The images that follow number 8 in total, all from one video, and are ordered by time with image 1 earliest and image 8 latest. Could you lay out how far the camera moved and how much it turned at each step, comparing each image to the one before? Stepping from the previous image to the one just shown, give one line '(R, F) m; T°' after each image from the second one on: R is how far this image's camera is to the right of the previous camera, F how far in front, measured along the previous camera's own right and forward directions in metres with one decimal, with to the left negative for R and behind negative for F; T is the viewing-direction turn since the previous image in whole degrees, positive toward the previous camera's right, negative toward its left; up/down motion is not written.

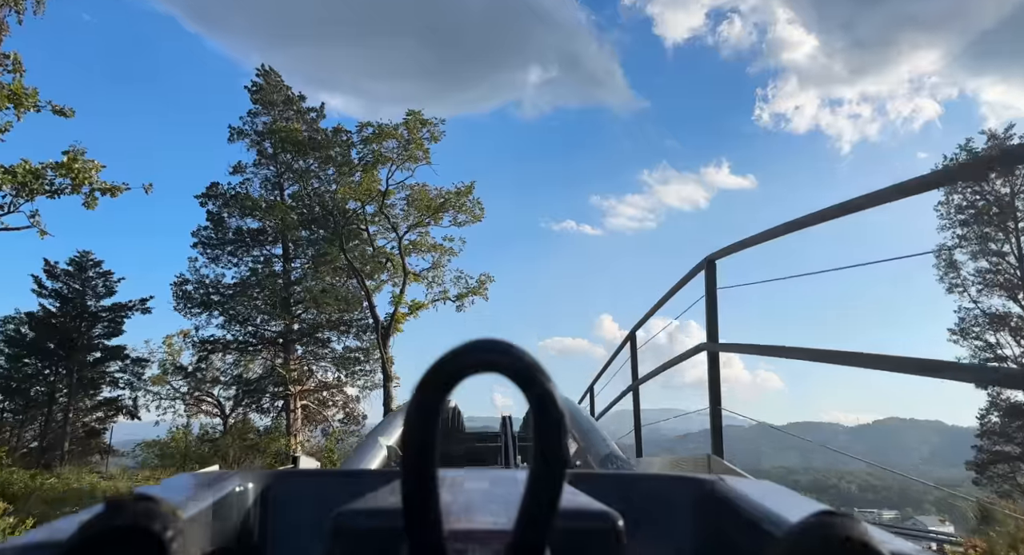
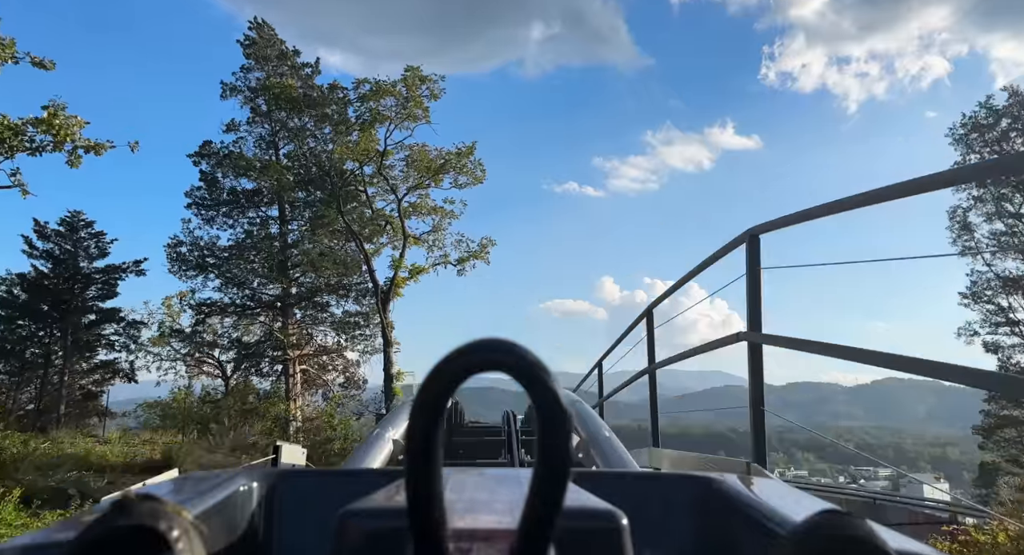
(0.0, +0.4) m; 0°
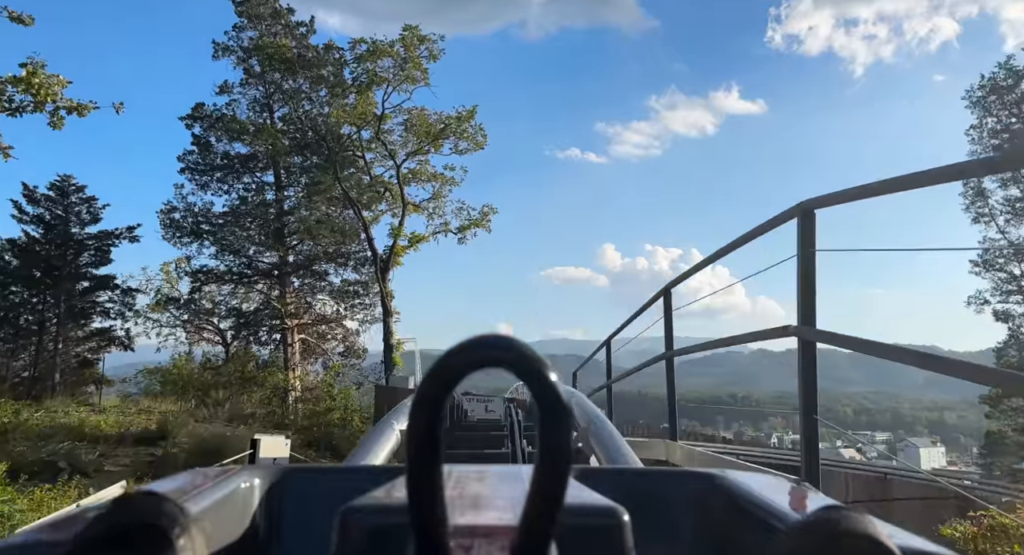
(0.0, +0.3) m; 0°
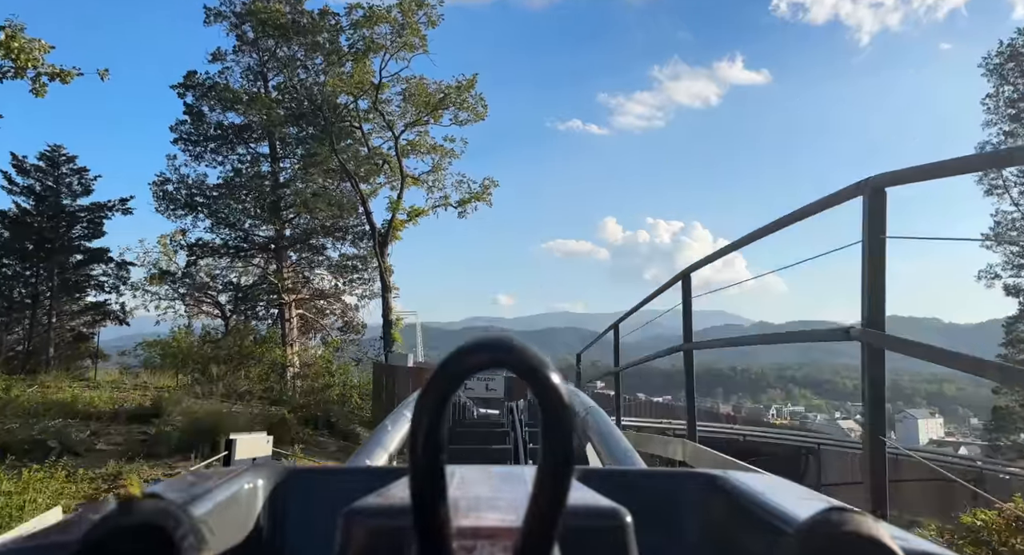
(0.0, +0.3) m; 0°
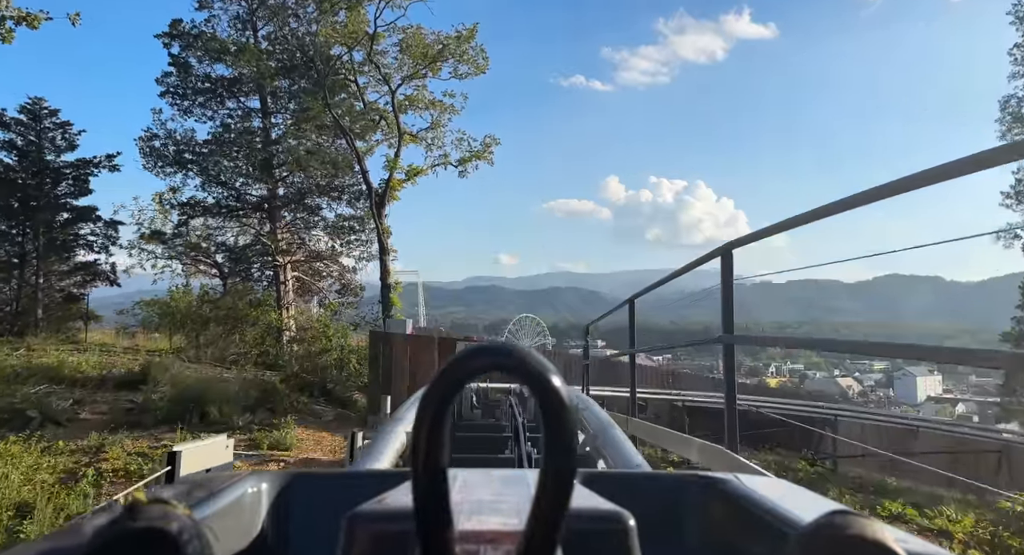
(0.0, +0.4) m; 0°
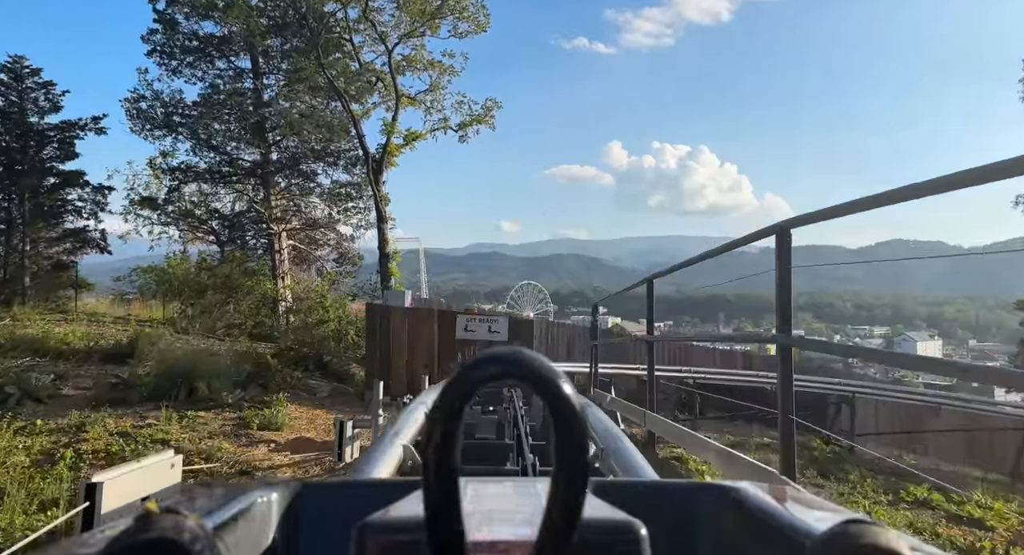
(0.0, +0.4) m; 0°
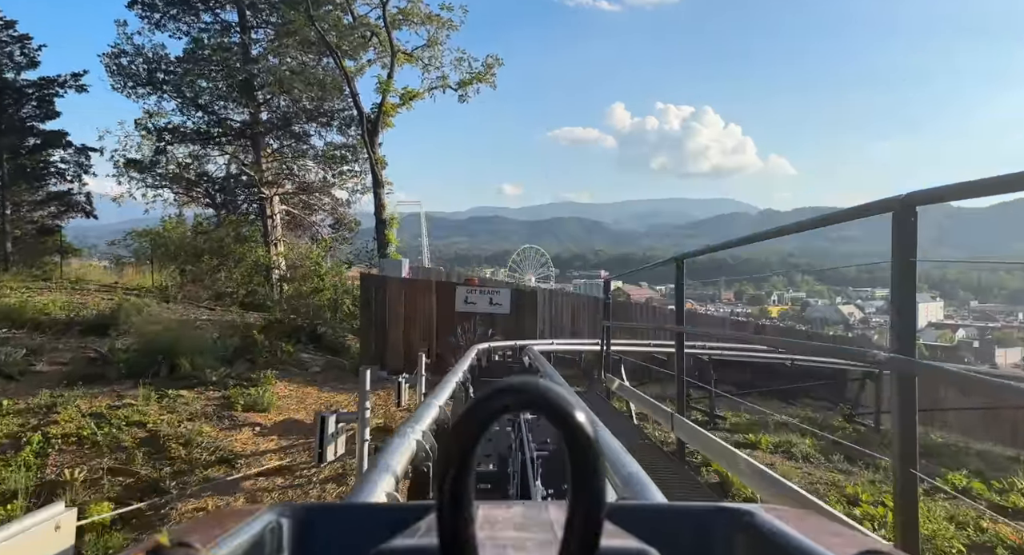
(0.0, +0.5) m; 0°
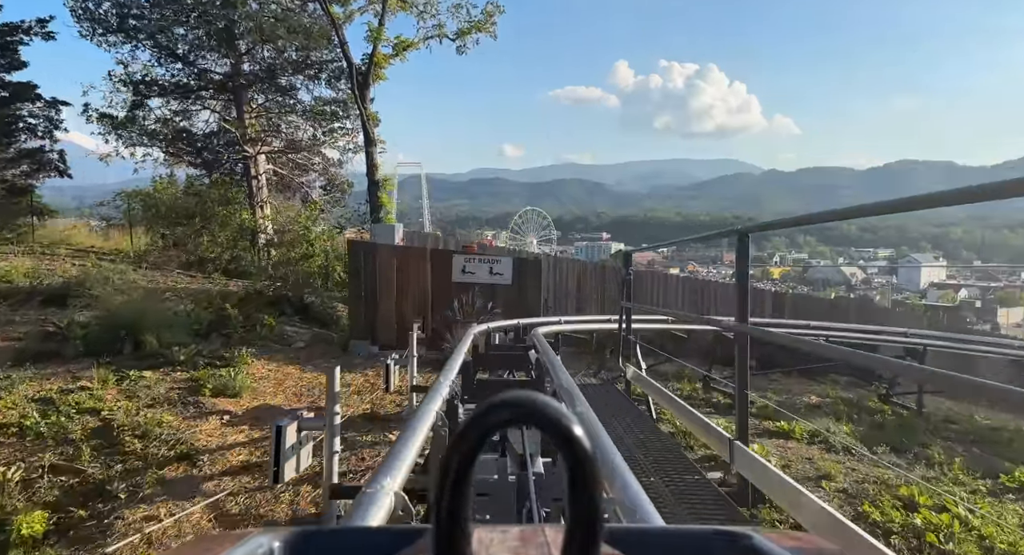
(0.0, +0.7) m; 0°
